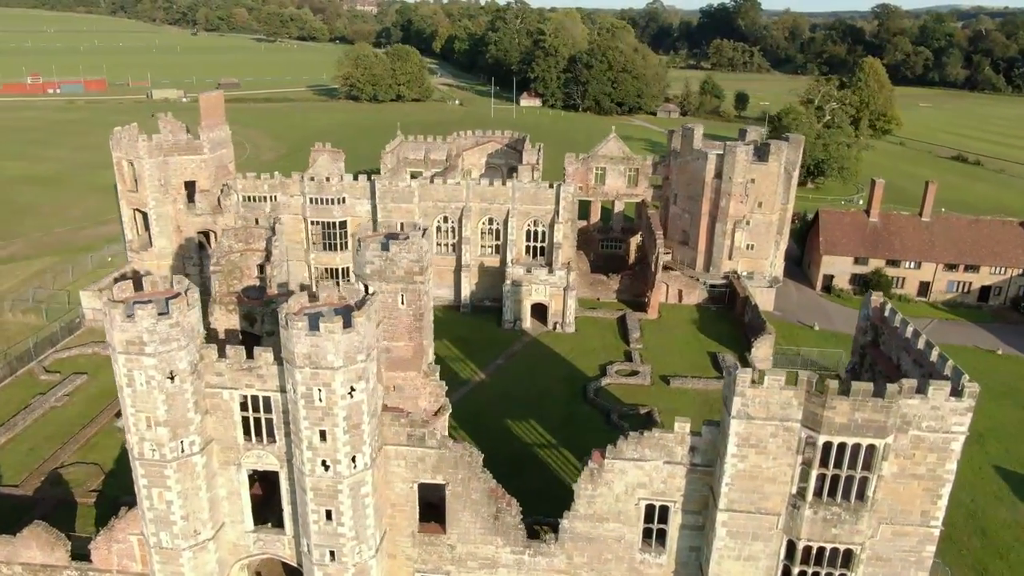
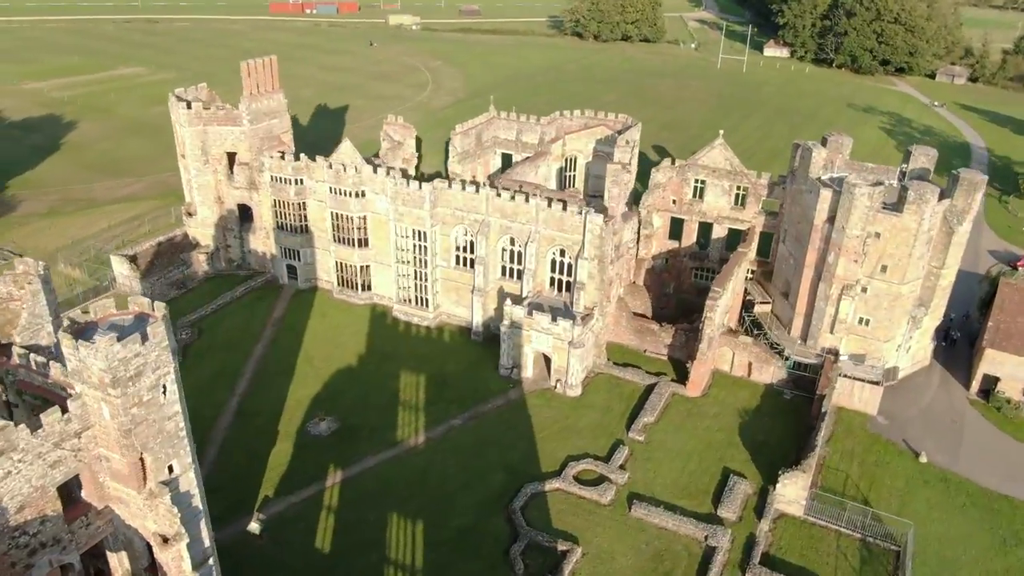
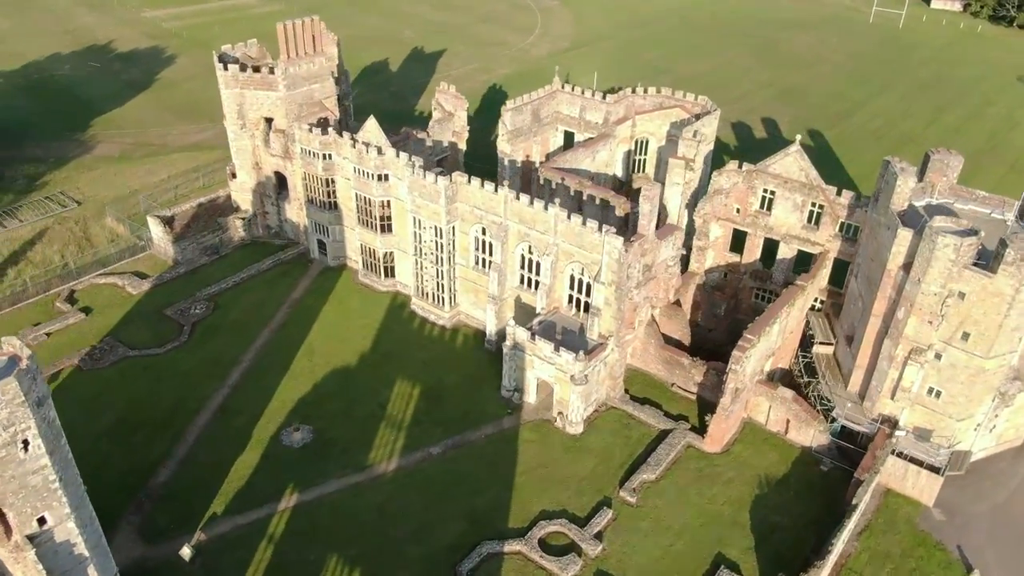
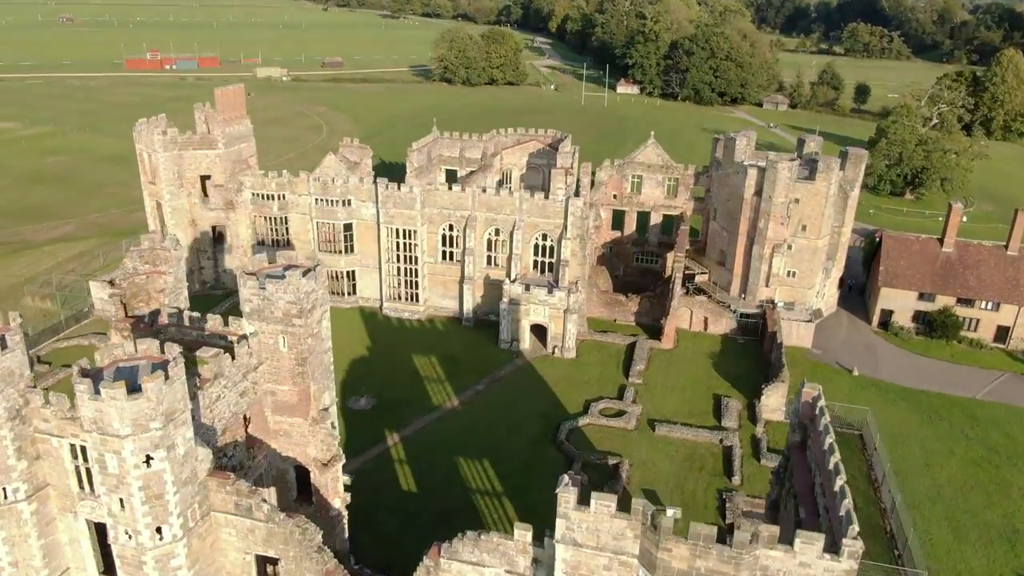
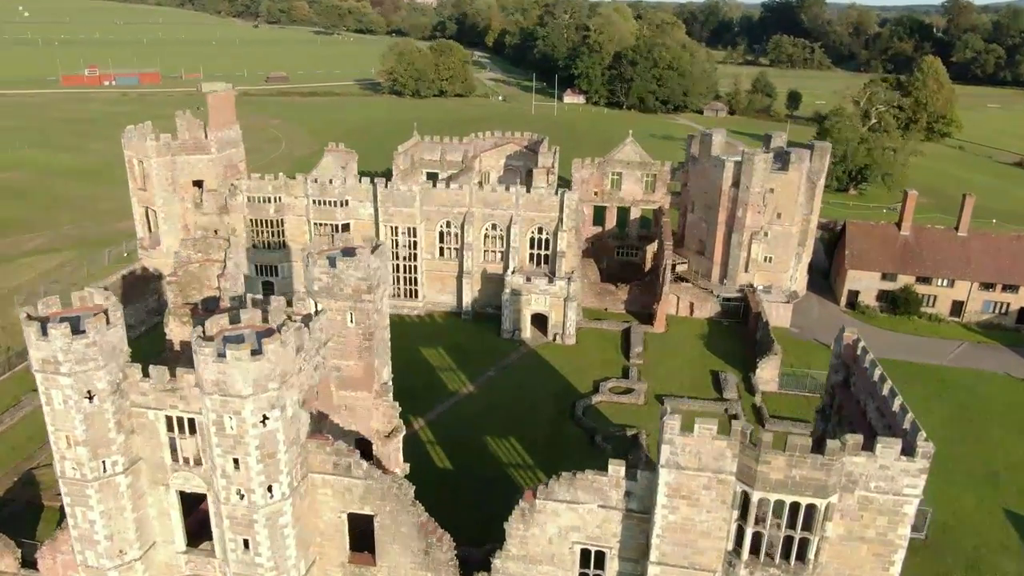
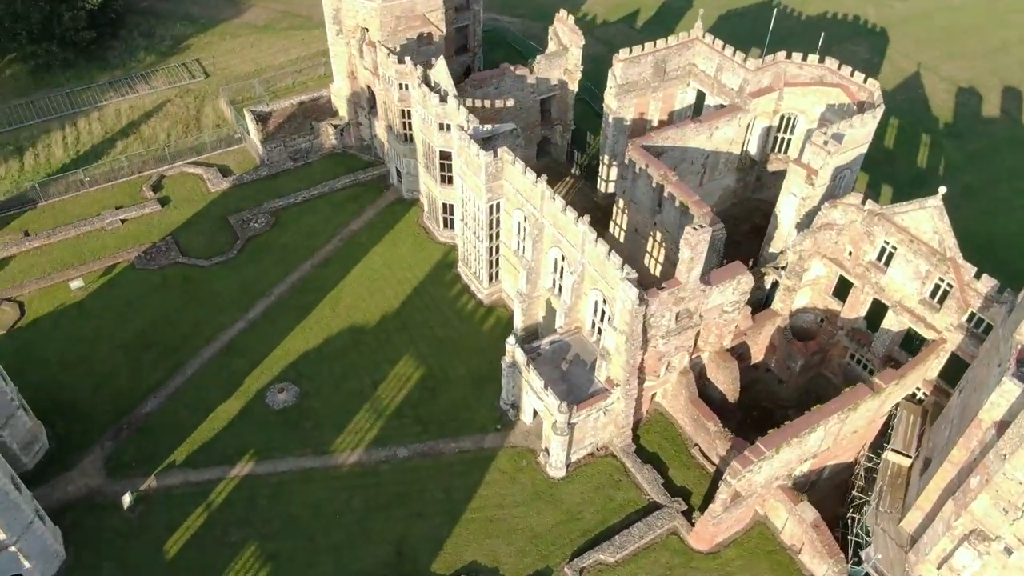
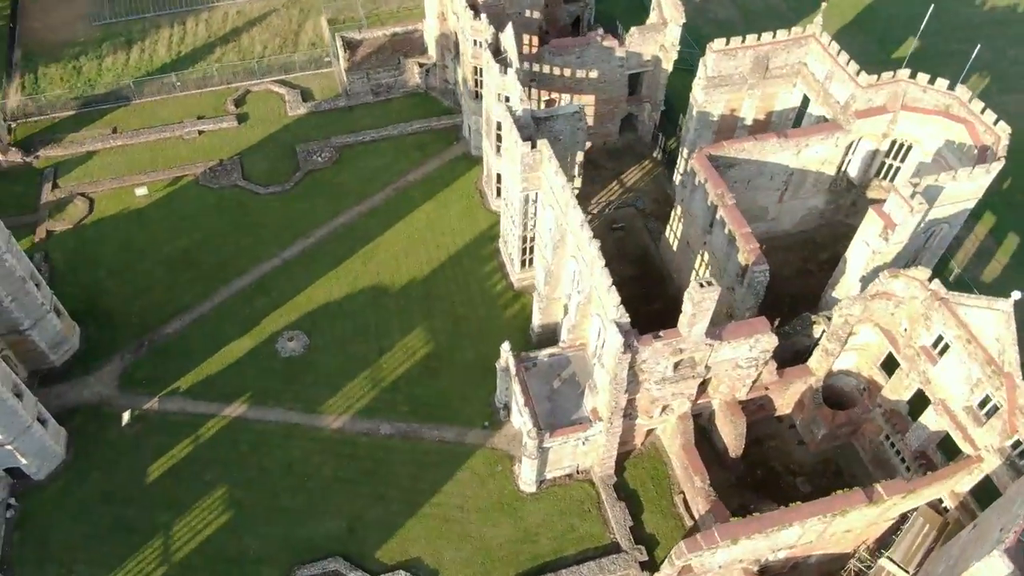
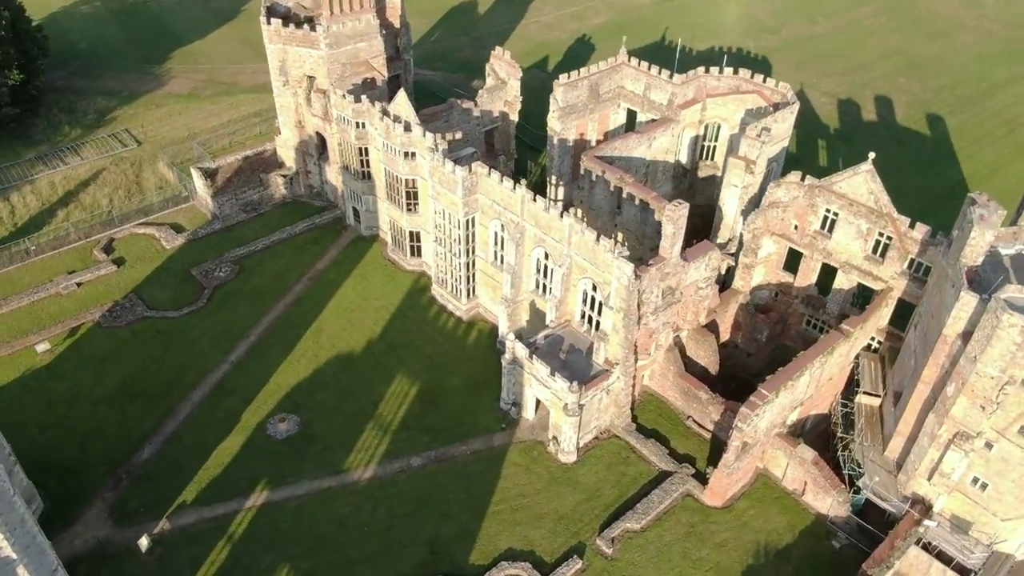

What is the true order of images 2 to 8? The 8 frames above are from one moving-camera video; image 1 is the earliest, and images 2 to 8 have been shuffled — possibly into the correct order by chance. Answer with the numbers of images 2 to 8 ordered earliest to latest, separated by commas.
5, 4, 2, 3, 8, 6, 7
